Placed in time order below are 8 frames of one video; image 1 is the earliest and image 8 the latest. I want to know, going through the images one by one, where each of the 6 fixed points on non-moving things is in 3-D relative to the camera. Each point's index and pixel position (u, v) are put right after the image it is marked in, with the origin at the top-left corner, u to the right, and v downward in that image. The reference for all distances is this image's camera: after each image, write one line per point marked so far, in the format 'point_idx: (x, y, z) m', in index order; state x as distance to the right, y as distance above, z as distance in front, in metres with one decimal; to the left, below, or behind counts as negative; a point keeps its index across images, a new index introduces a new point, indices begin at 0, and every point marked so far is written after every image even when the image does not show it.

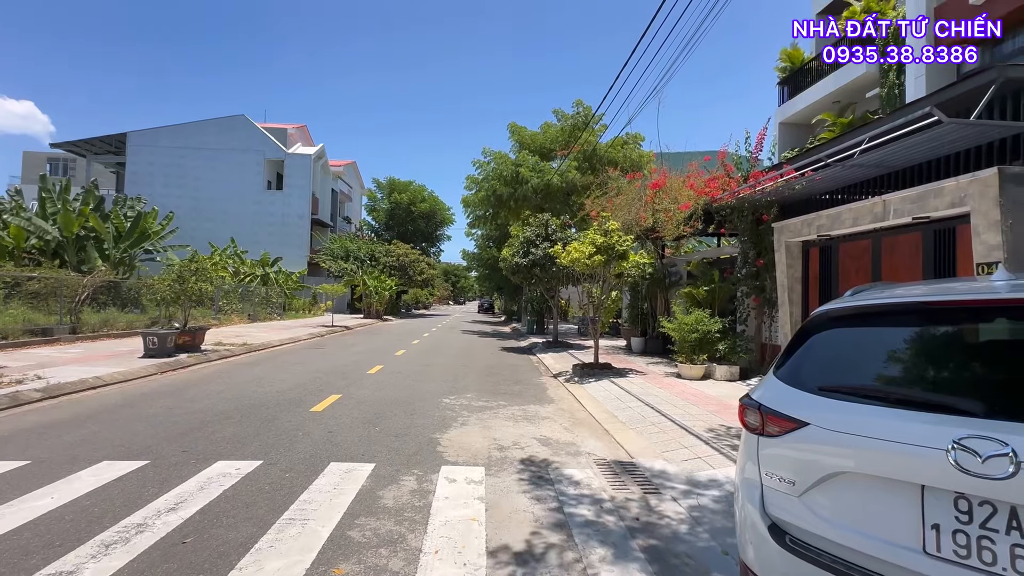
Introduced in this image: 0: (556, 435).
0: (+0.7, -2.4, +7.5) m
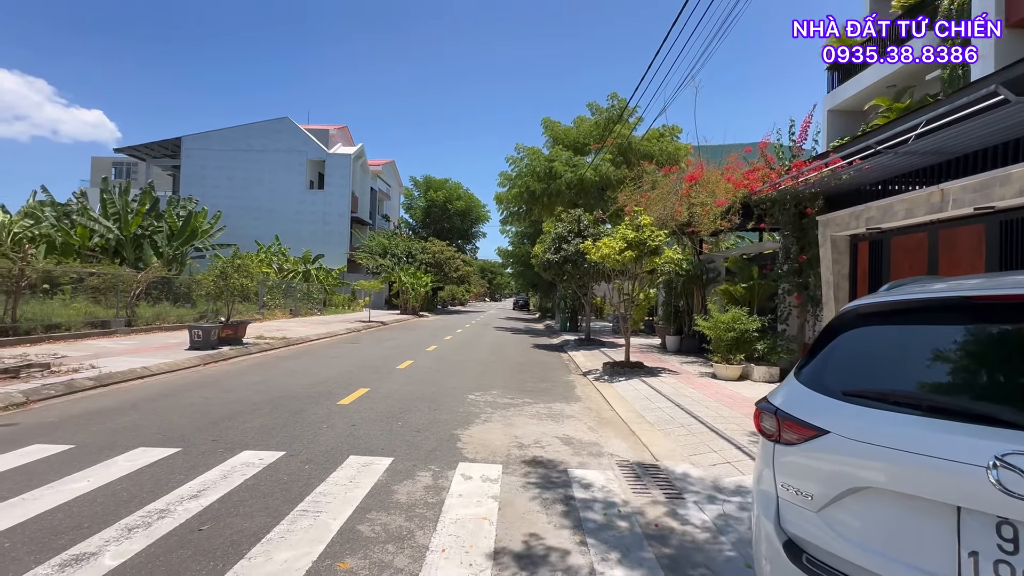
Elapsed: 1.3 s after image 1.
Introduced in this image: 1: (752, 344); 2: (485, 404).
0: (+1.1, -2.3, +7.3) m
1: (+6.1, -1.4, +11.9) m
2: (-0.5, -2.2, +9.0) m
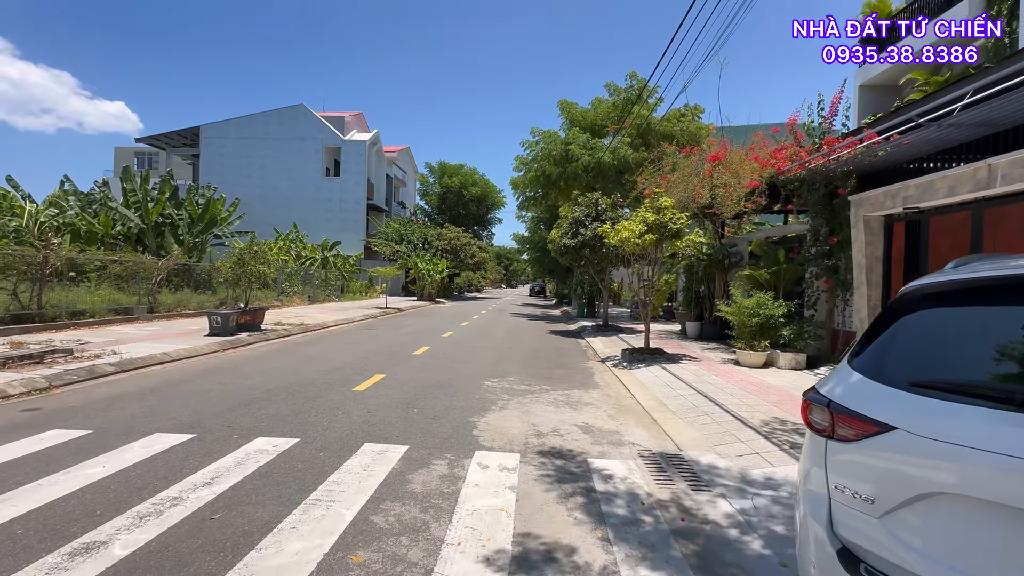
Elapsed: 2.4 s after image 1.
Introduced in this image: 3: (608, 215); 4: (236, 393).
0: (+1.3, -2.0, +7.1) m
1: (+6.5, -1.0, +11.5) m
2: (-0.2, -1.9, +8.8) m
3: (+3.7, +2.8, +17.9) m
4: (-4.7, -1.8, +8.0) m
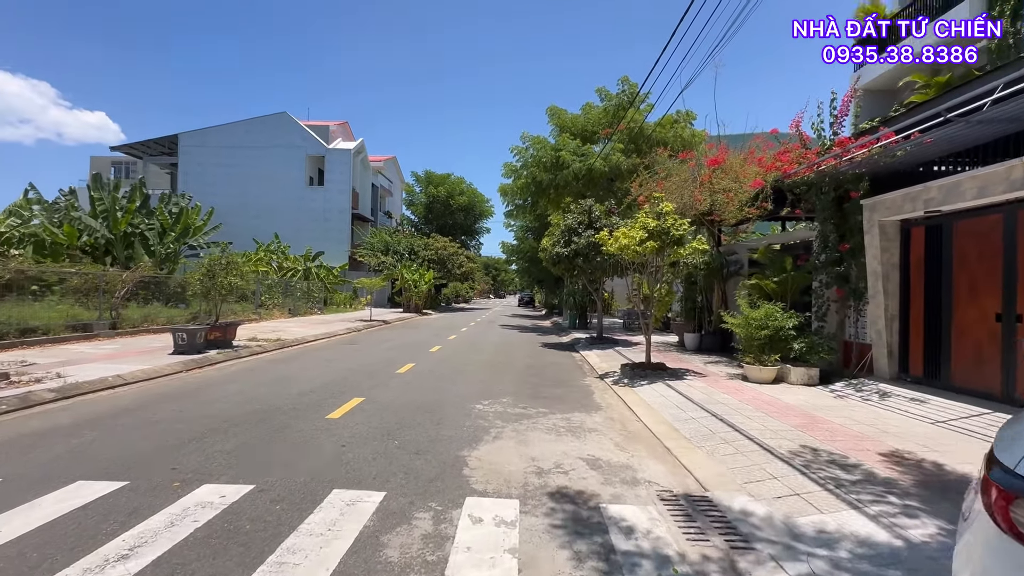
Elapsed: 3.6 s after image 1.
0: (+1.3, -2.2, +6.2) m
1: (+6.3, -1.3, +10.7) m
2: (-0.3, -2.2, +7.9) m
3: (+3.3, +2.4, +17.2) m
4: (-4.8, -2.0, +7.0) m
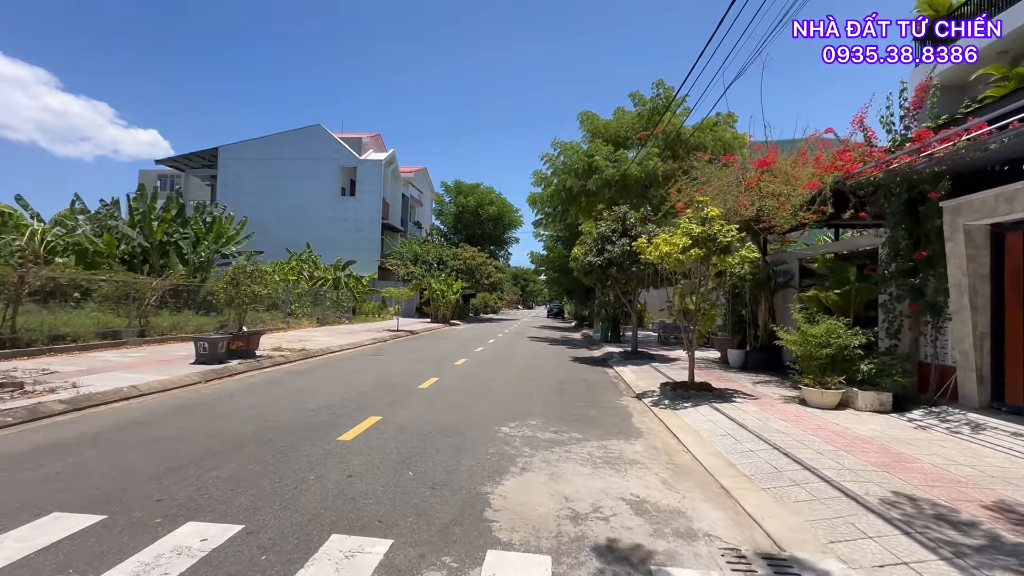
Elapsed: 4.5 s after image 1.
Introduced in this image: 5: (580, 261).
0: (+1.6, -2.3, +5.3) m
1: (+6.9, -1.5, +9.5) m
2: (+0.1, -2.3, +7.1) m
3: (+4.3, +2.0, +16.2) m
4: (-4.4, -2.2, +6.5) m
5: (+2.5, +1.0, +17.1) m
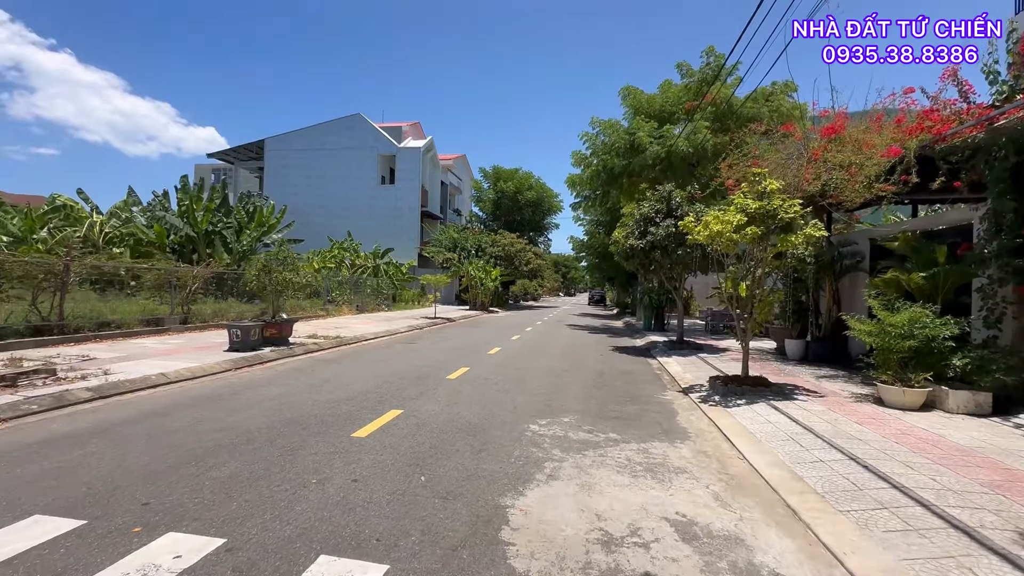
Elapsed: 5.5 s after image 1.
0: (+1.8, -2.2, +4.5) m
1: (+7.5, -1.2, +8.2) m
2: (+0.5, -2.1, +6.4) m
3: (+5.5, +2.5, +15.0) m
4: (-4.1, -2.0, +6.1) m
5: (+3.7, +1.5, +16.0) m
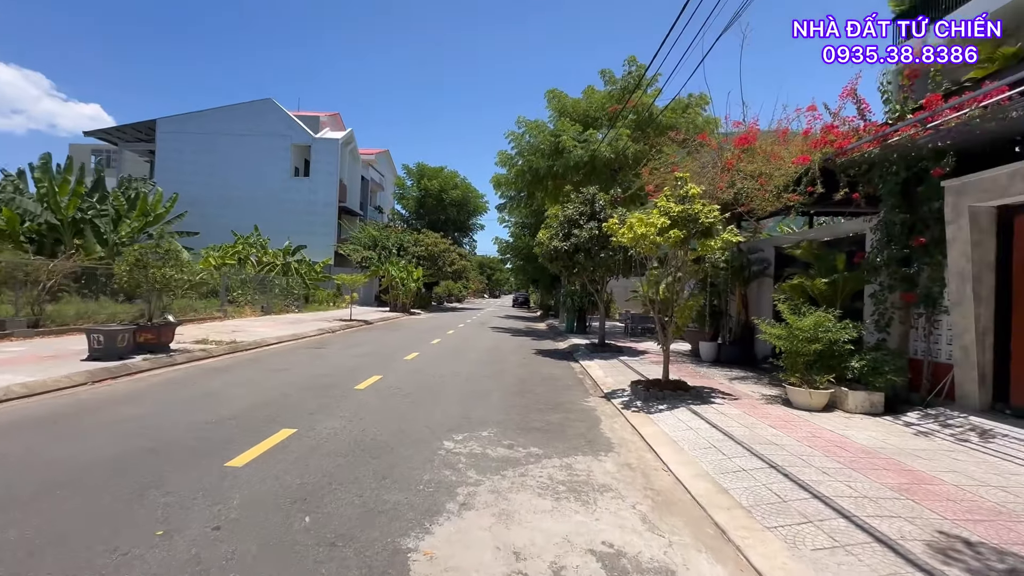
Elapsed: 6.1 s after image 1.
0: (+1.0, -2.2, +4.0) m
1: (+6.1, -1.3, +8.6) m
2: (-0.5, -2.1, +5.7) m
3: (+3.0, +2.4, +15.0) m
4: (-5.0, -1.9, +4.7) m
5: (+1.1, +1.4, +15.8) m
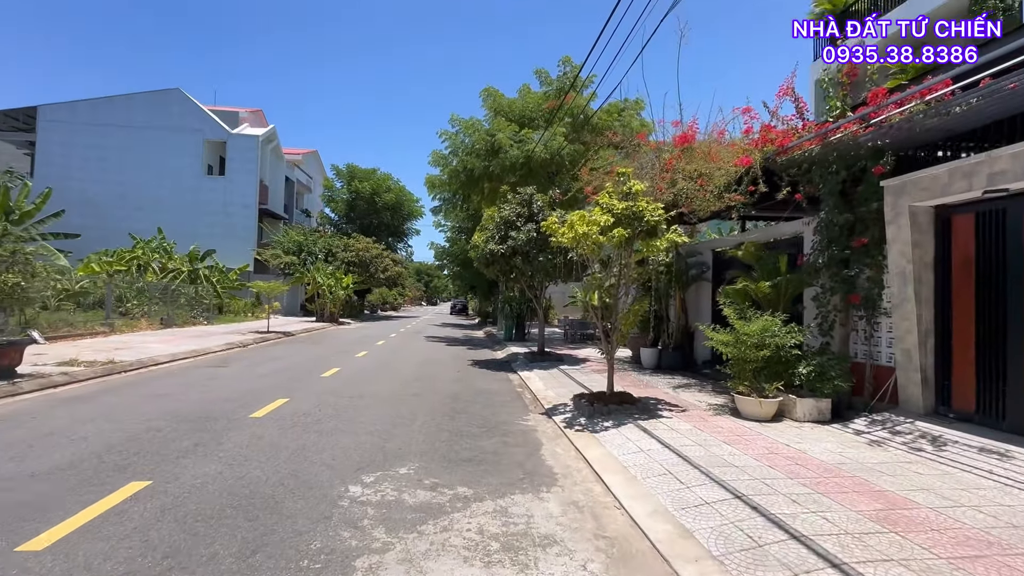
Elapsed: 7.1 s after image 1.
0: (+0.5, -2.2, +3.0) m
1: (+4.9, -1.4, +8.2) m
2: (-1.3, -2.2, +4.5) m
3: (+1.0, +2.2, +14.2) m
4: (-5.6, -2.0, +3.0) m
5: (-1.0, +1.2, +14.7) m
